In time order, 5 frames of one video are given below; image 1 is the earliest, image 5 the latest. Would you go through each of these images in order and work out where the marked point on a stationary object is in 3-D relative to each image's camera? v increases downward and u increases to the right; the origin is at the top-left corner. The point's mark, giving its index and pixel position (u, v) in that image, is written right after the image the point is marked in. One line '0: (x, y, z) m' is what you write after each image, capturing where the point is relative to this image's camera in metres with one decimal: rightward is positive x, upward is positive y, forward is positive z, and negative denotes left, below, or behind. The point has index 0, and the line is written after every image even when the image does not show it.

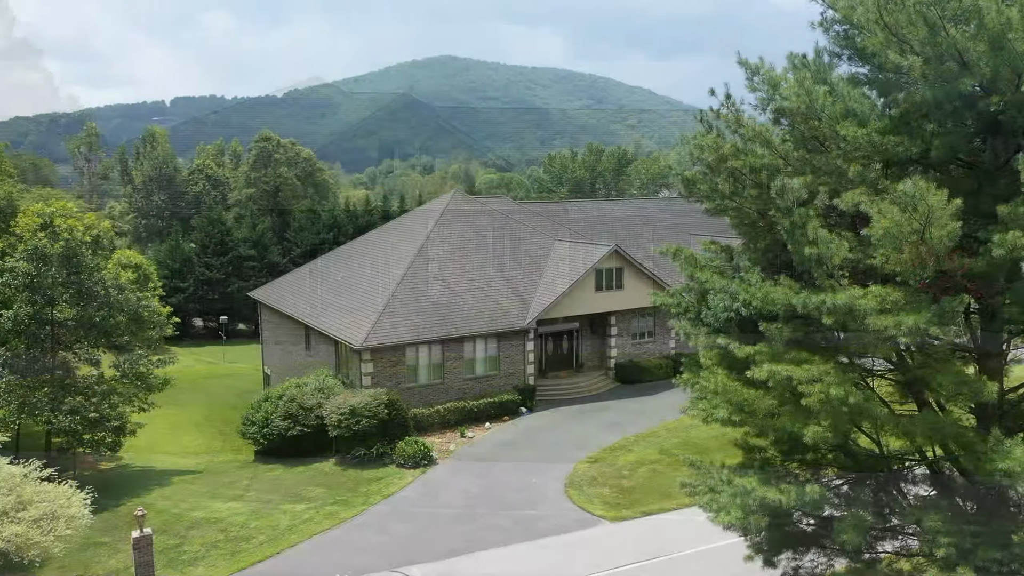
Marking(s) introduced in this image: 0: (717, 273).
0: (+3.8, +0.3, +13.5) m
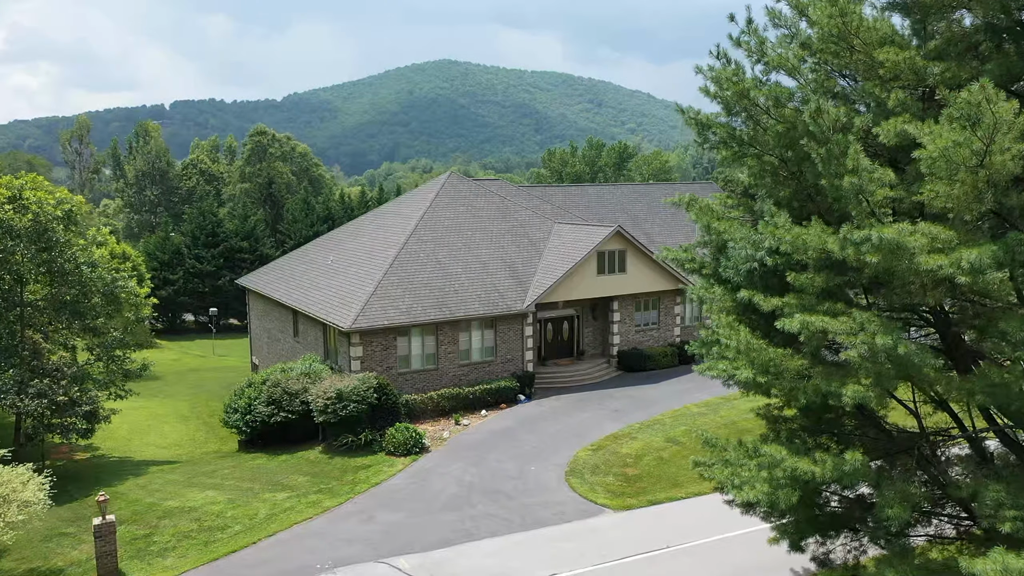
0: (+3.7, +1.1, +12.1) m
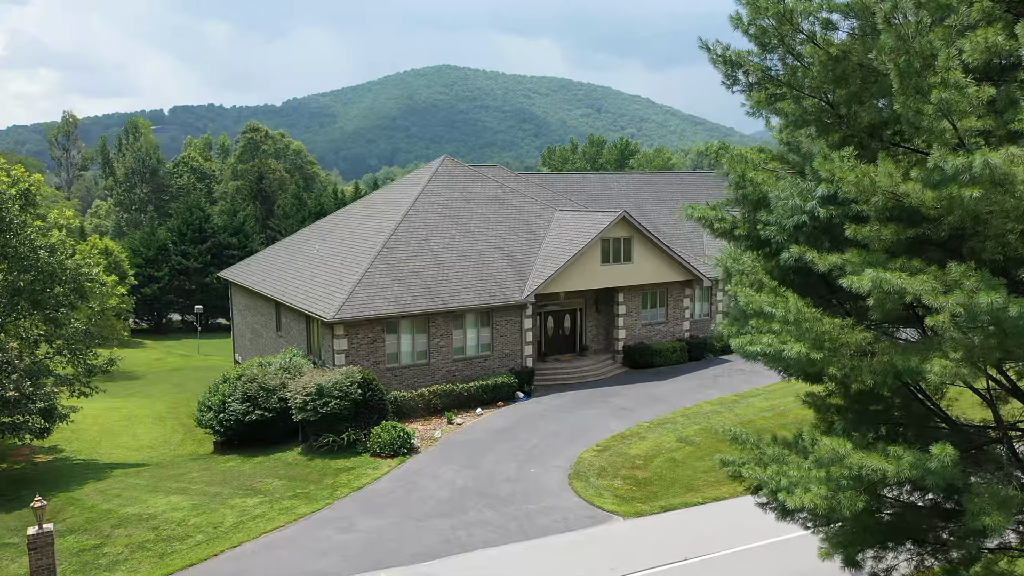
0: (+3.6, +1.6, +10.1) m
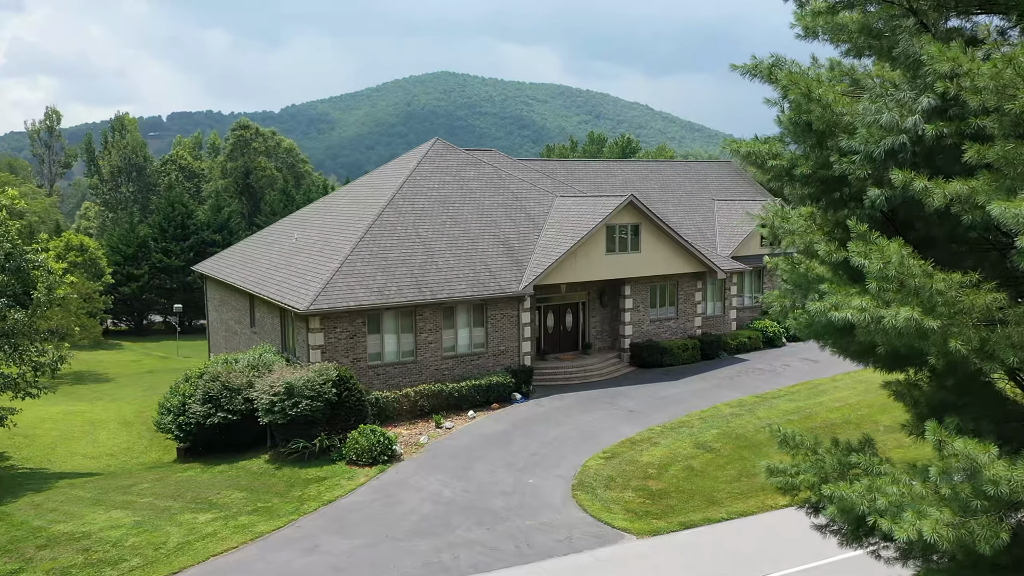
0: (+3.6, +2.0, +7.8) m
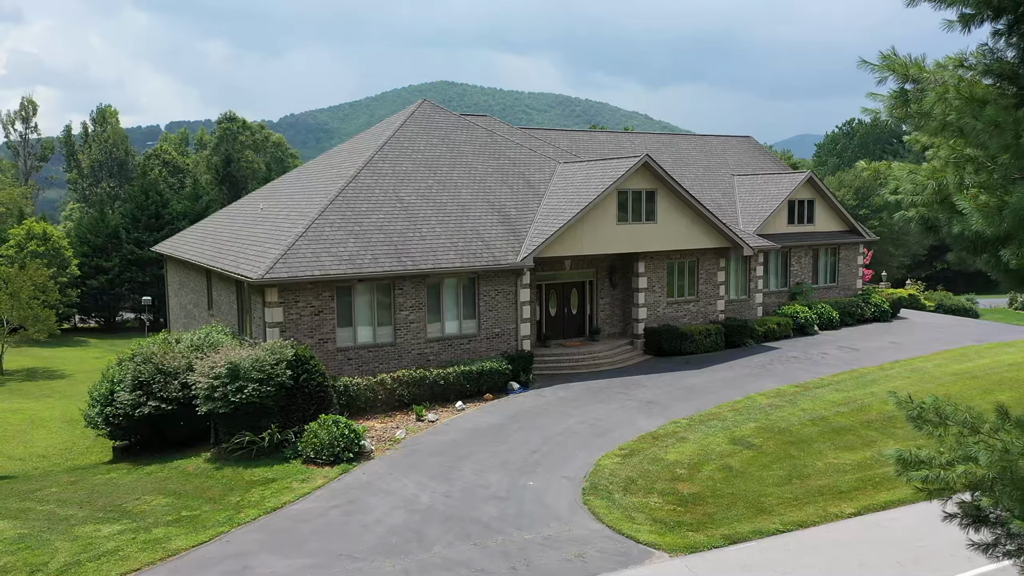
0: (+3.5, +3.0, +4.5) m
